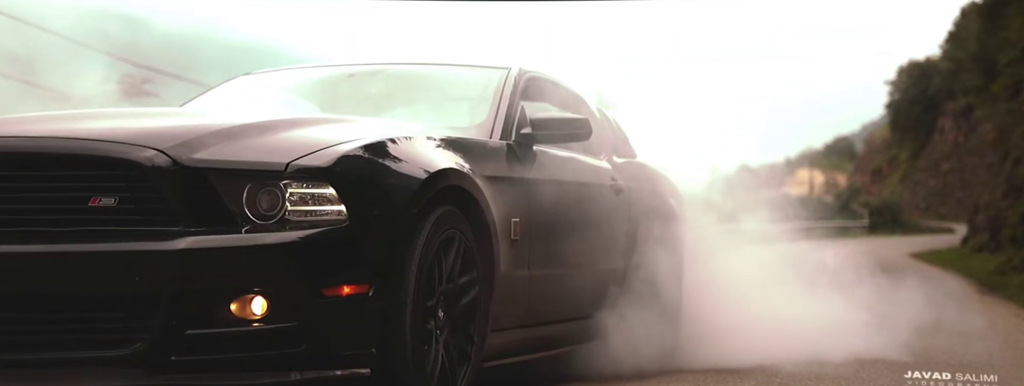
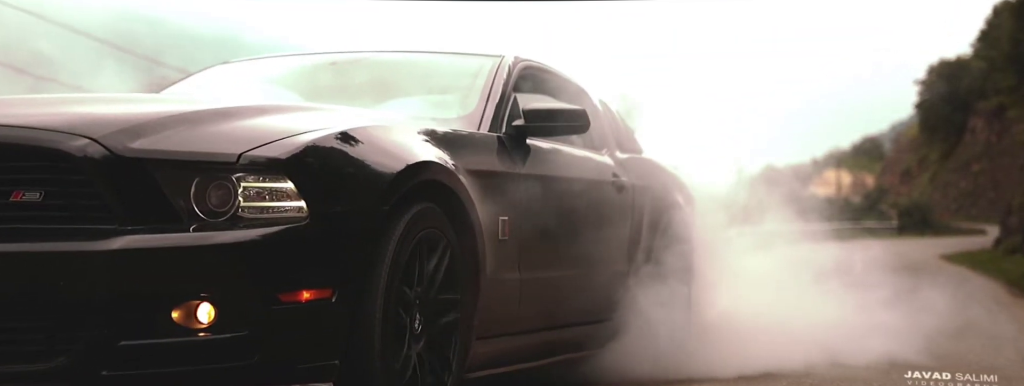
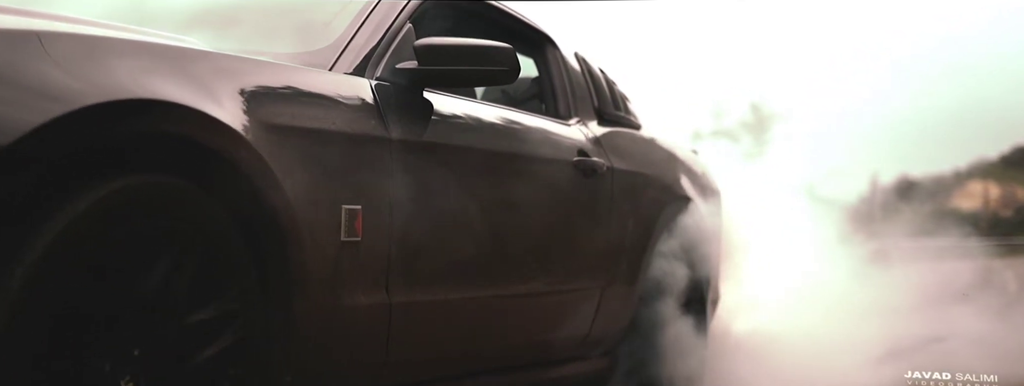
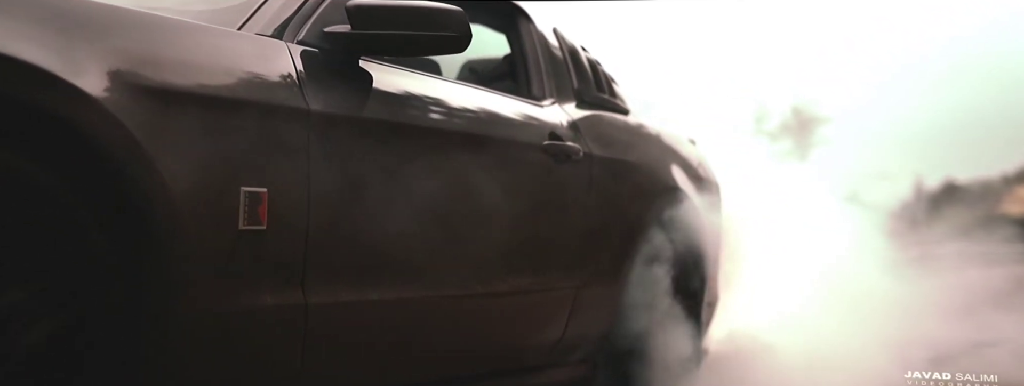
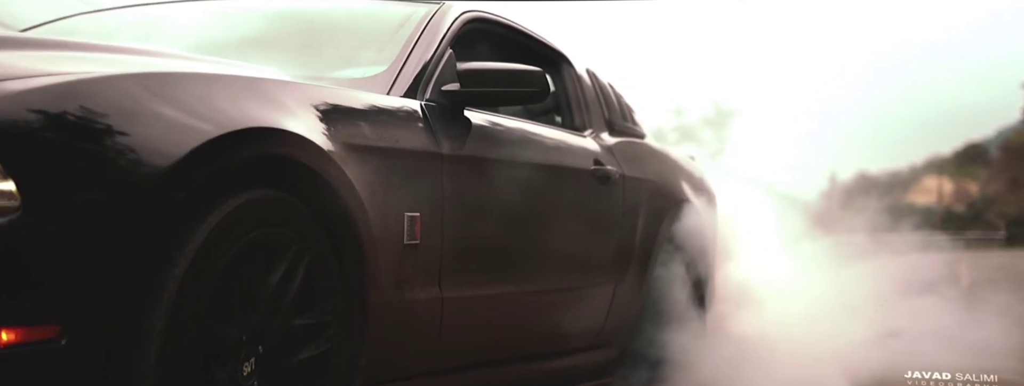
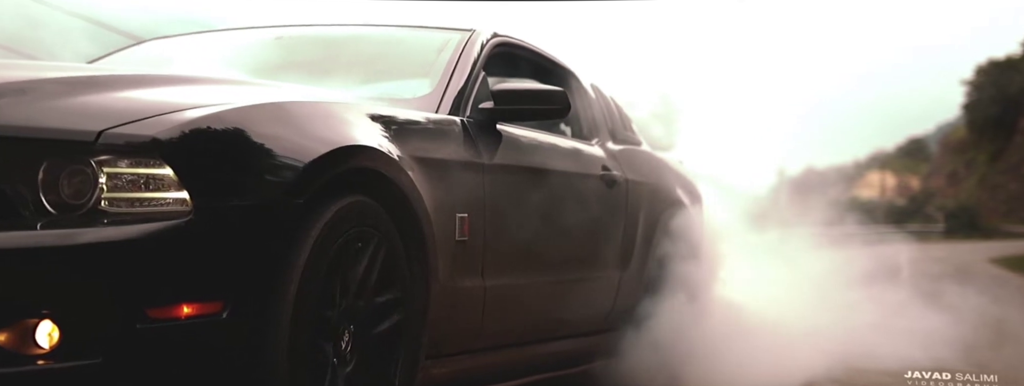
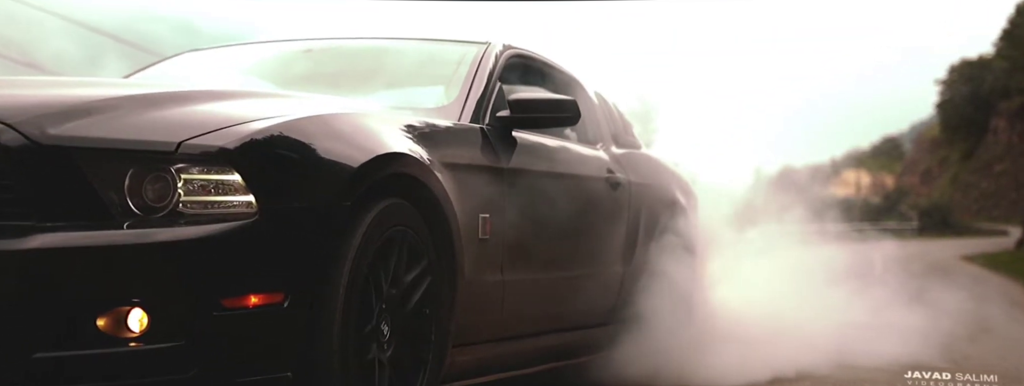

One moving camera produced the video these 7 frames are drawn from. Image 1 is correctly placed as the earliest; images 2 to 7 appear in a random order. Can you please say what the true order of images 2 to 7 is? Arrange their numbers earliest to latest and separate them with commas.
2, 7, 6, 5, 3, 4
